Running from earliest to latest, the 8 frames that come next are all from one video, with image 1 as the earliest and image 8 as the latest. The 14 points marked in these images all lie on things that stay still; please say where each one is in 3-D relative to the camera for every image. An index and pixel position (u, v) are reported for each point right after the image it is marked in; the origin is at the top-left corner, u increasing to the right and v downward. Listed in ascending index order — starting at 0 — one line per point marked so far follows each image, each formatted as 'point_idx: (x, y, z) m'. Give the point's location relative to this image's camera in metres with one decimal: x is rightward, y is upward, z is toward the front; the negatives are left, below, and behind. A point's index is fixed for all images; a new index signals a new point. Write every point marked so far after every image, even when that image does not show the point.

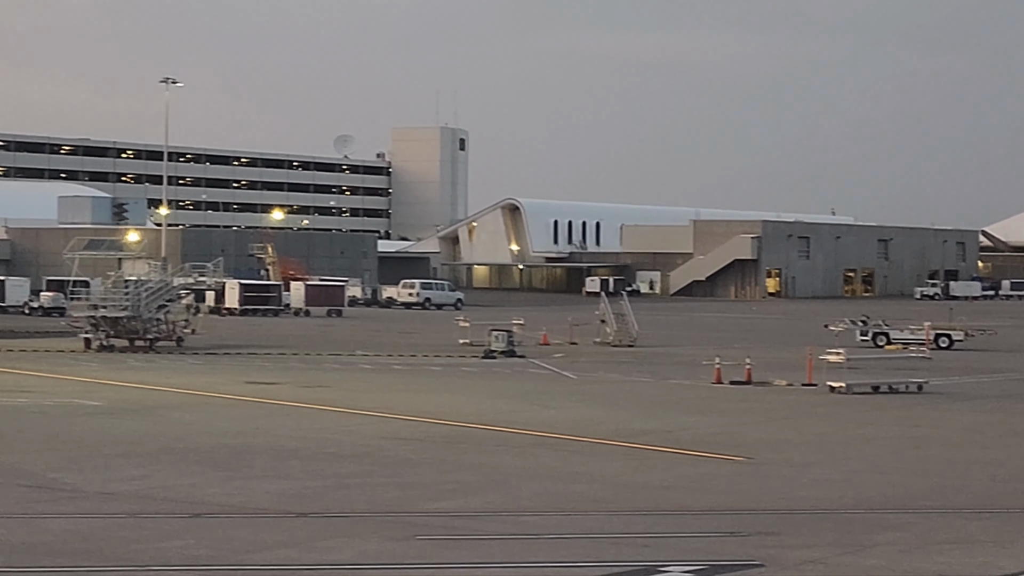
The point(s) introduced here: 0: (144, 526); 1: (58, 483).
0: (-2.4, -1.6, +15.4) m
1: (-3.5, -1.5, +18.4) m
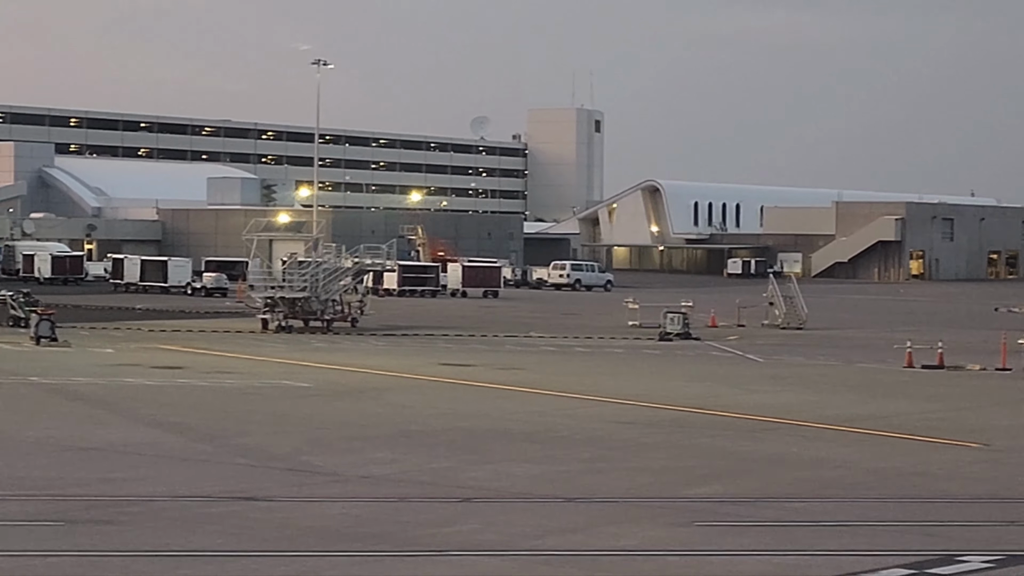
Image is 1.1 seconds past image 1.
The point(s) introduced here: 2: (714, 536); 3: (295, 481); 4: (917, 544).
0: (-0.6, -1.4, +15.4) m
1: (-1.6, -1.4, +18.4) m
2: (+1.3, -1.5, +14.6) m
3: (-1.6, -1.4, +17.1) m
4: (+2.5, -1.6, +14.6) m
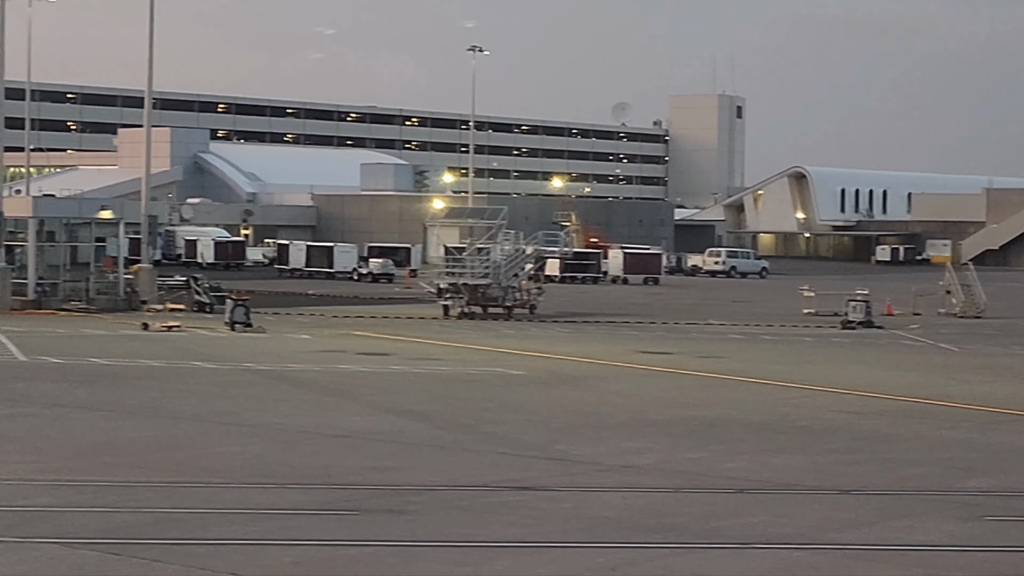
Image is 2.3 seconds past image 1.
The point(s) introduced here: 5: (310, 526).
0: (+1.2, -1.4, +15.2) m
1: (+0.4, -1.3, +18.3) m
2: (+3.0, -1.5, +14.3) m
3: (+0.3, -1.3, +17.0) m
4: (+4.3, -1.5, +14.2) m
5: (-1.1, -1.3, +13.2) m
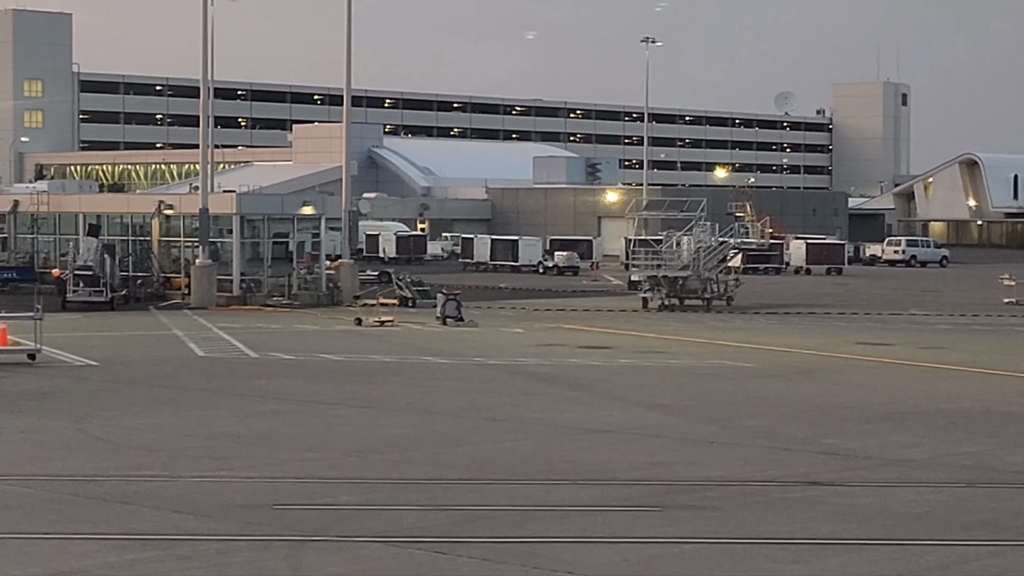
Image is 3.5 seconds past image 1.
0: (+3.1, -1.3, +14.9) m
1: (+2.5, -1.2, +18.0) m
2: (+4.8, -1.4, +13.9) m
3: (+2.3, -1.3, +16.8) m
4: (+6.1, -1.4, +13.7) m
5: (+0.6, -1.3, +13.1) m
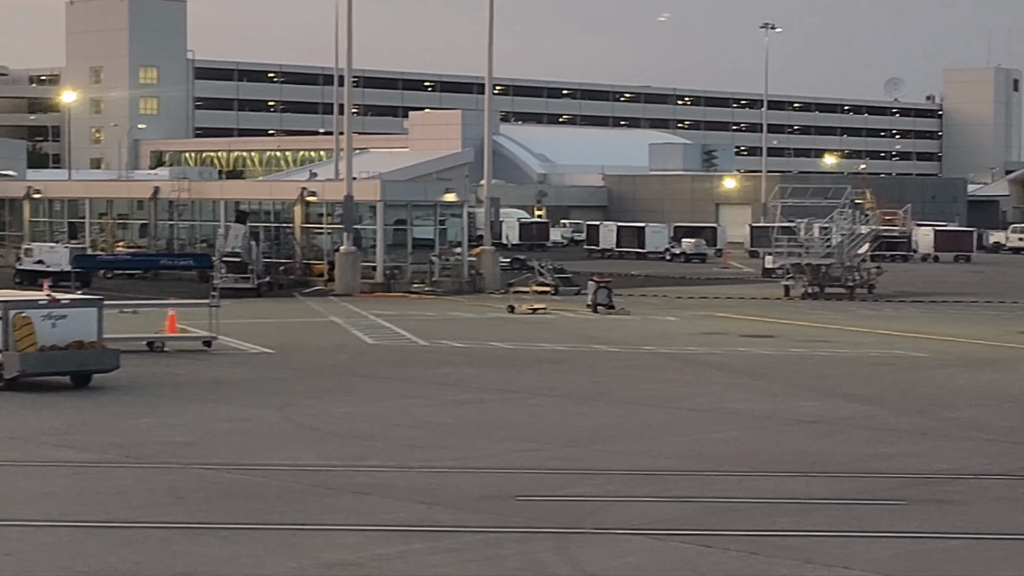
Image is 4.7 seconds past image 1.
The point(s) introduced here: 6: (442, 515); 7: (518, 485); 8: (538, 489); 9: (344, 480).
0: (+4.6, -1.3, +14.6) m
1: (+4.1, -1.2, +17.7) m
2: (+6.2, -1.4, +13.5) m
3: (+3.9, -1.2, +16.4) m
4: (+7.5, -1.4, +13.3) m
5: (+2.0, -1.2, +12.9) m
6: (-0.4, -1.2, +12.7) m
7: (0.0, -1.2, +13.9) m
8: (+0.2, -1.2, +13.8) m
9: (-1.0, -1.1, +14.1) m
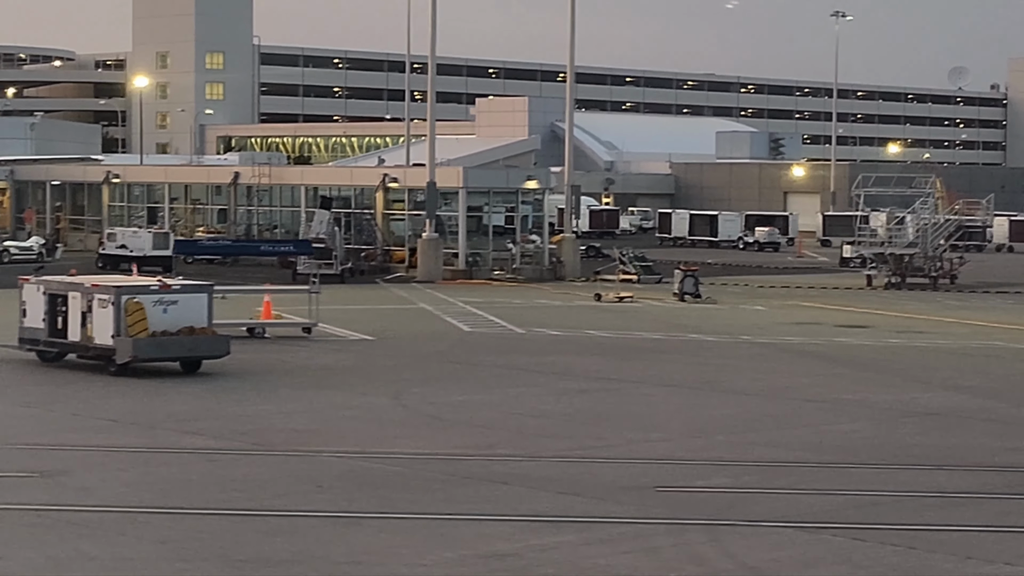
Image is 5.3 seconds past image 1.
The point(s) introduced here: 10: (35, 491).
0: (+5.4, -1.2, +14.4) m
1: (+5.0, -1.1, +17.5) m
2: (+7.0, -1.3, +13.2) m
3: (+4.7, -1.1, +16.3) m
4: (+8.3, -1.4, +13.0) m
5: (+2.8, -1.2, +12.7) m
6: (+0.4, -1.2, +12.6) m
7: (+0.8, -1.1, +13.8) m
8: (+1.0, -1.1, +13.7) m
9: (-0.2, -1.1, +14.1) m
10: (-2.6, -1.1, +12.8) m
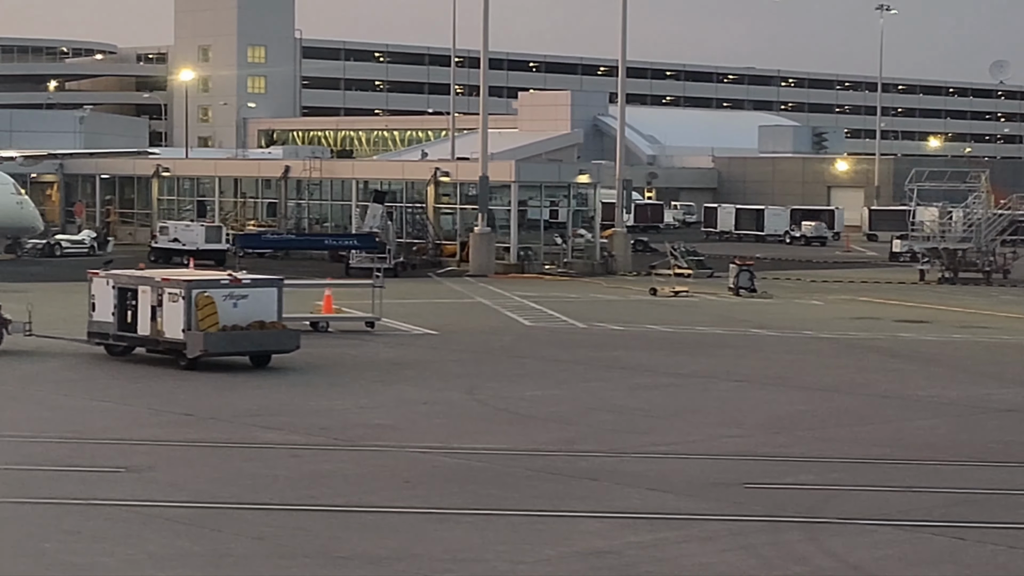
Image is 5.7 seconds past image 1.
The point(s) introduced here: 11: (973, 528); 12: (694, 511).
0: (+5.9, -1.2, +14.2) m
1: (+5.6, -1.1, +17.4) m
2: (+7.5, -1.3, +13.0) m
3: (+5.3, -1.1, +16.1) m
4: (+8.7, -1.4, +12.8) m
5: (+3.3, -1.2, +12.6) m
6: (+0.9, -1.1, +12.6) m
7: (+1.3, -1.1, +13.7) m
8: (+1.5, -1.1, +13.7) m
9: (+0.3, -1.1, +14.0) m
10: (-2.1, -1.1, +12.8) m
11: (+2.3, -1.2, +11.7) m
12: (+0.9, -1.2, +12.2) m
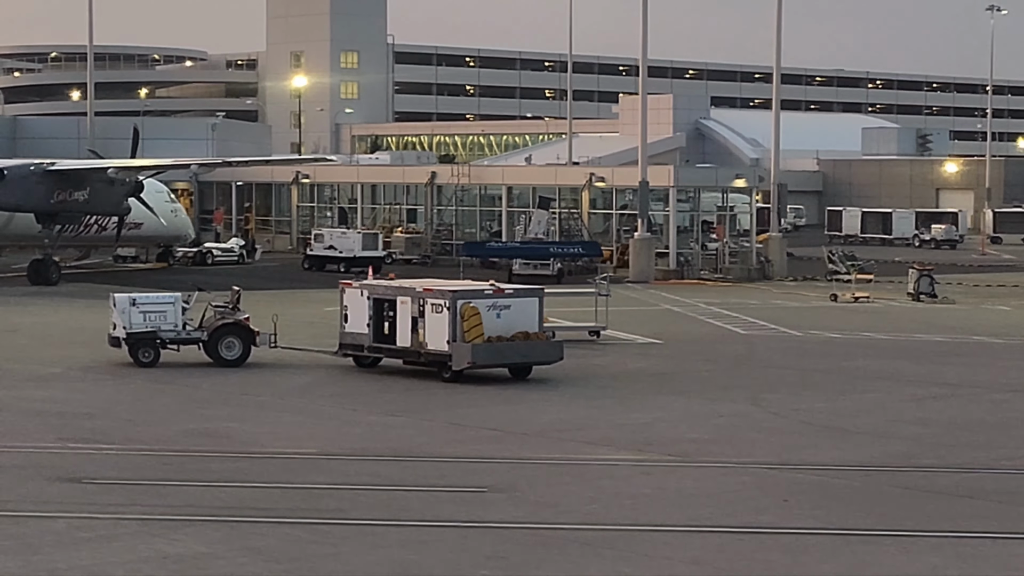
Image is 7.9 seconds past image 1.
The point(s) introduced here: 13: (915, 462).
0: (+8.0, -1.2, +13.6) m
1: (+7.8, -1.1, +16.7) m
2: (+9.6, -1.3, +12.3) m
3: (+7.4, -1.2, +15.5) m
4: (+10.8, -1.4, +12.0) m
5: (+5.3, -1.2, +12.1) m
6: (+2.9, -1.2, +12.1) m
7: (+3.4, -1.1, +13.2) m
8: (+3.5, -1.2, +13.1) m
9: (+2.4, -1.1, +13.5) m
10: (0.0, -1.1, +12.4) m
11: (+4.3, -1.2, +11.1) m
12: (+3.0, -1.2, +11.7) m
13: (+2.5, -1.1, +14.6) m
